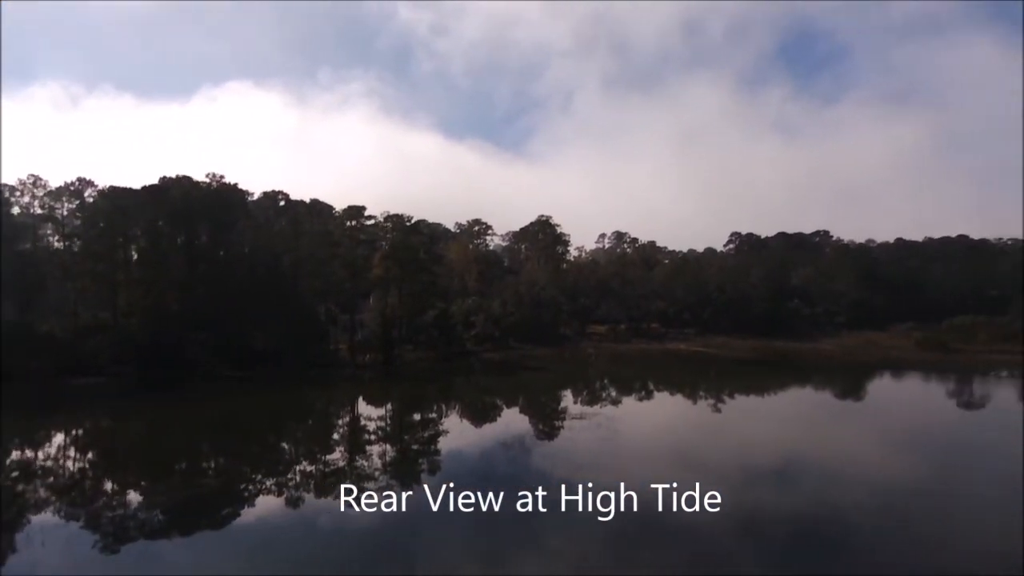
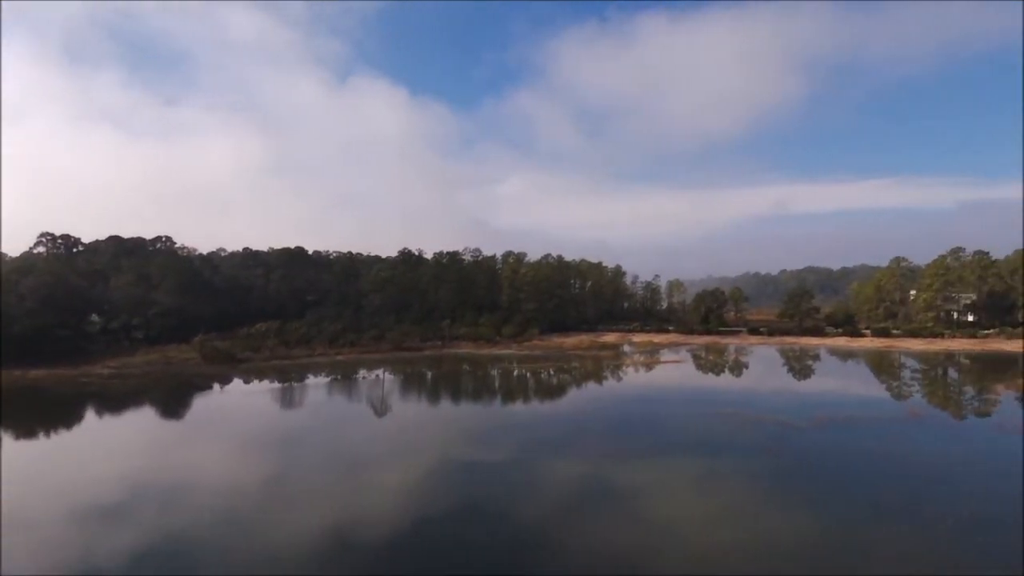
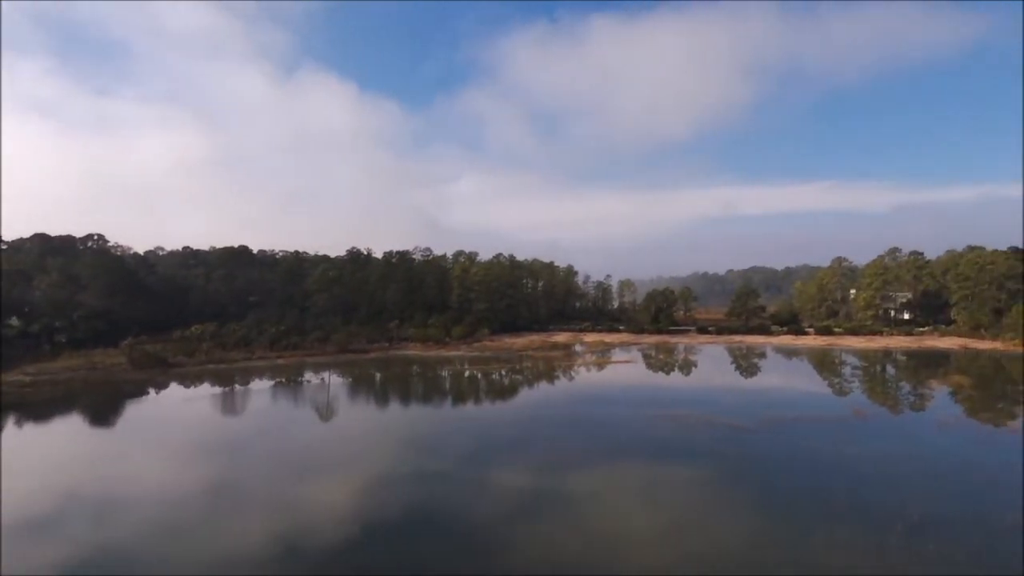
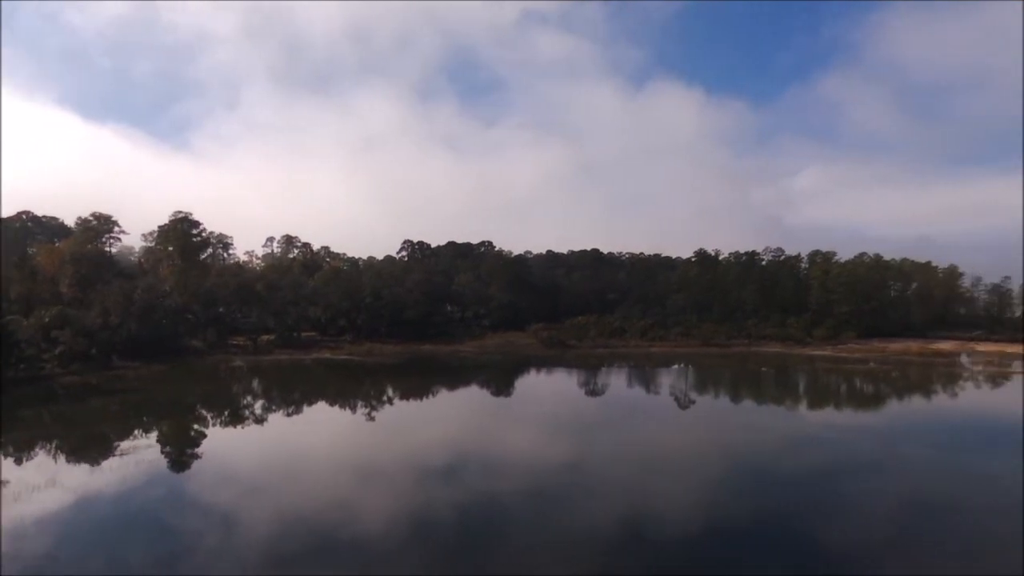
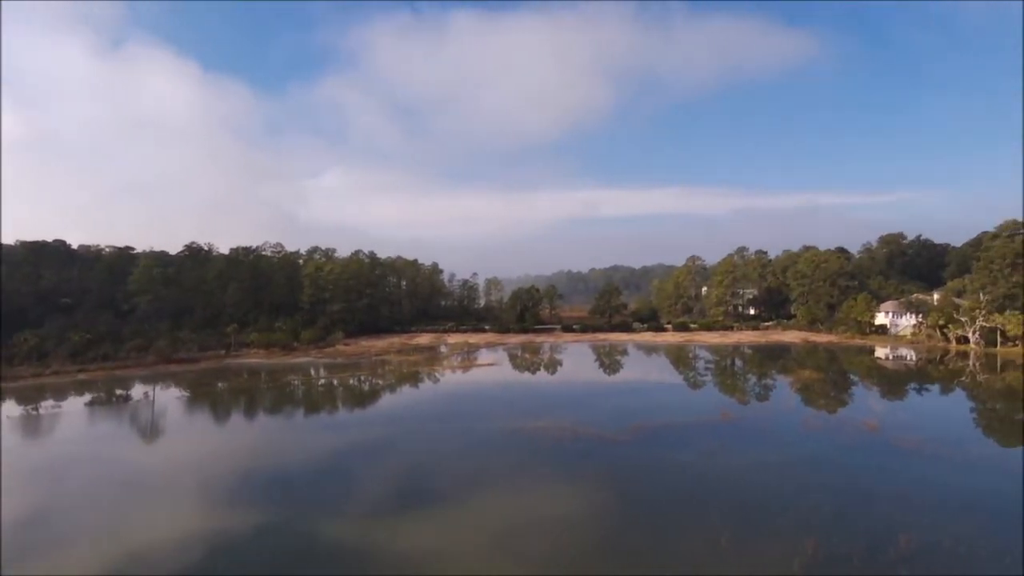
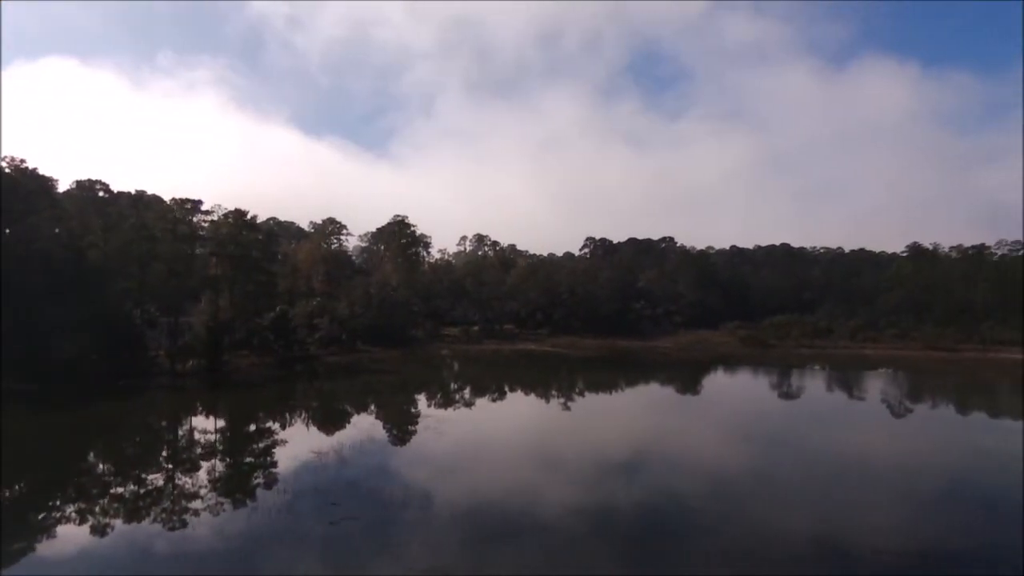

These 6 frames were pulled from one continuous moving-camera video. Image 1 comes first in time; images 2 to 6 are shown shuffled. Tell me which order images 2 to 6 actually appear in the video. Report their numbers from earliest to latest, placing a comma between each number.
6, 4, 2, 3, 5
